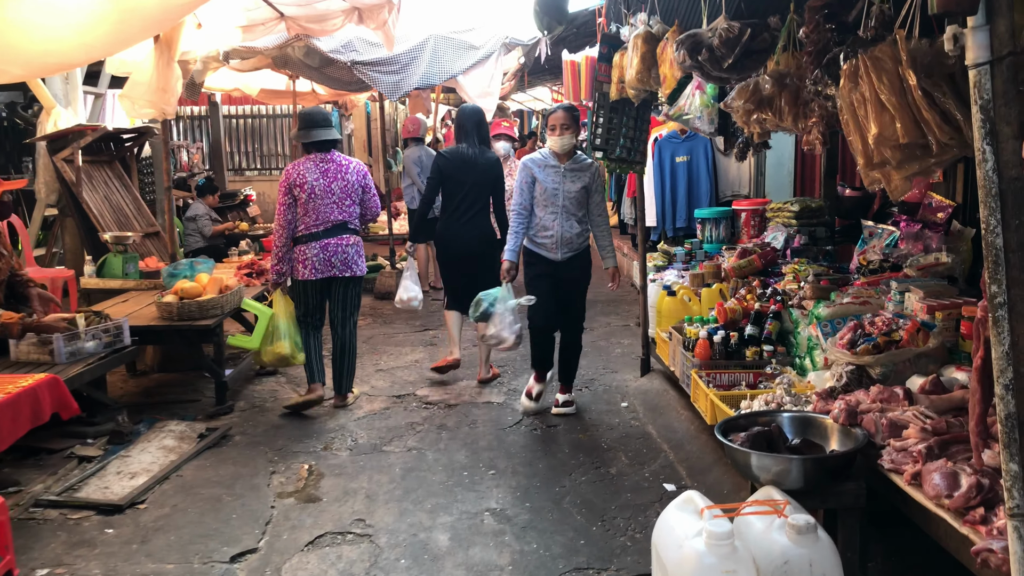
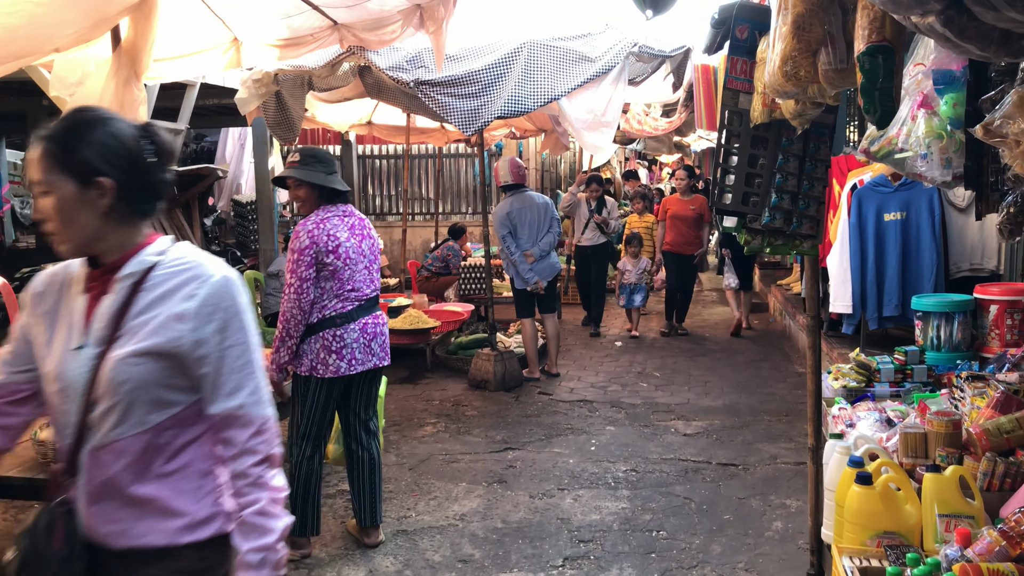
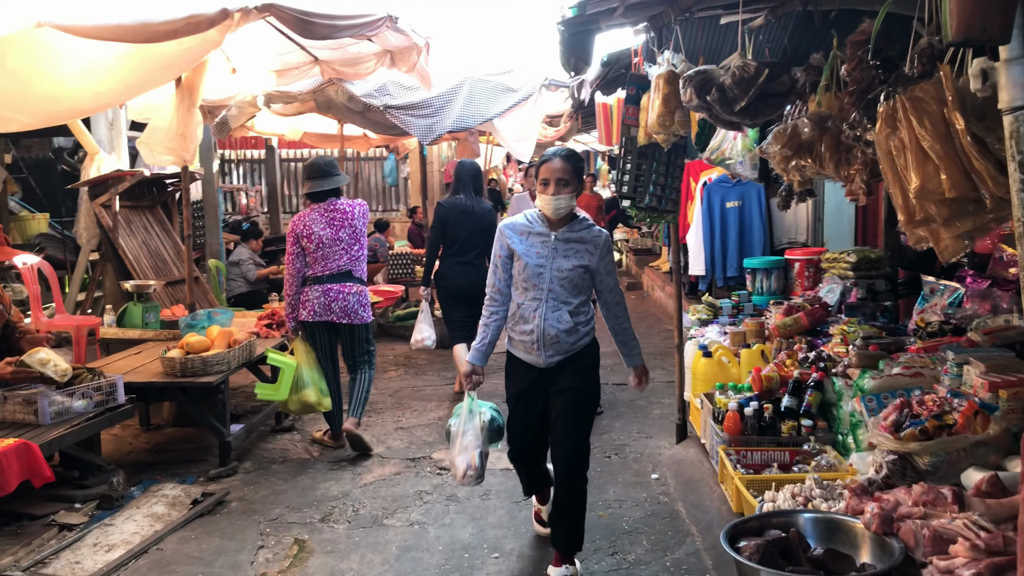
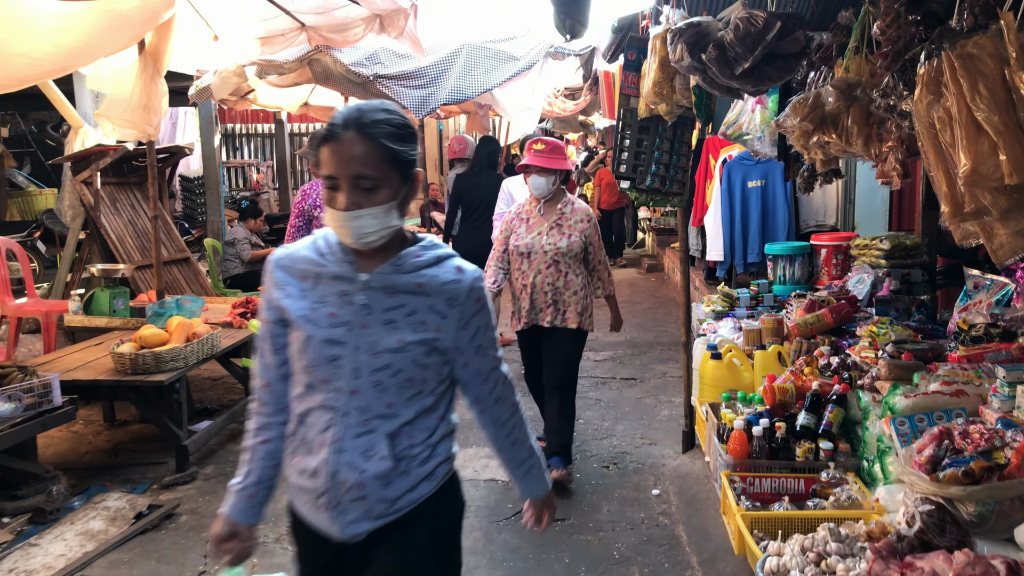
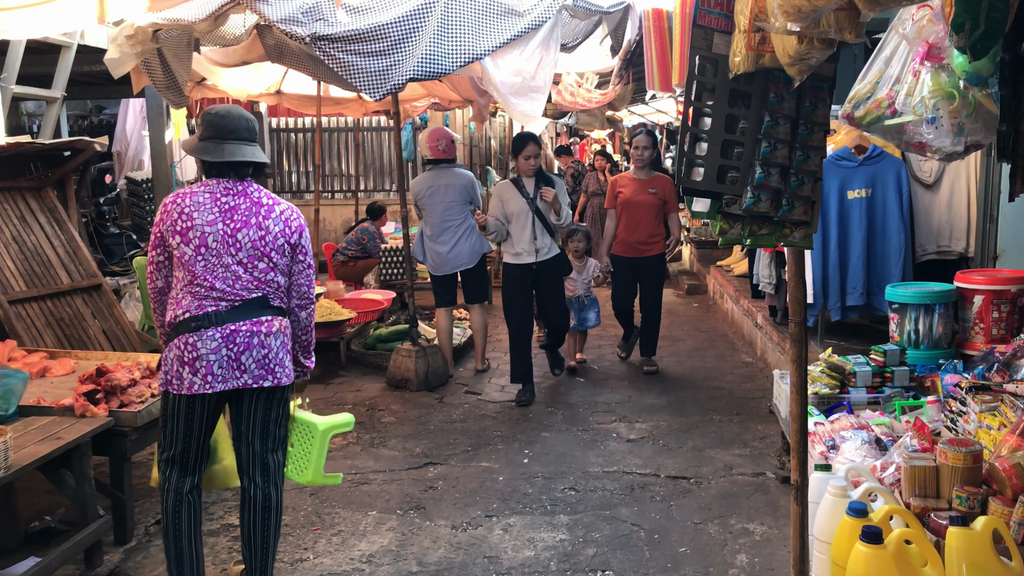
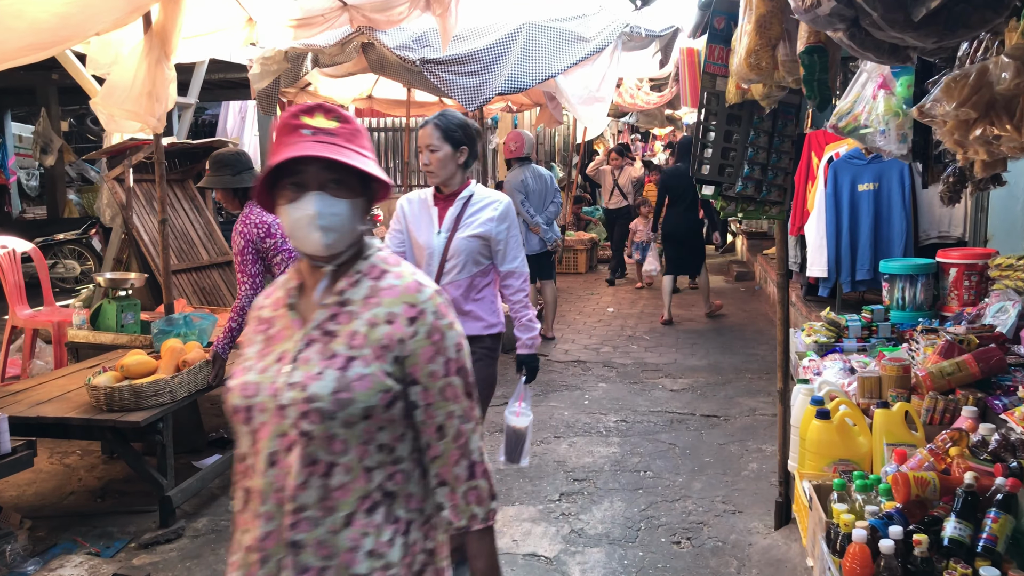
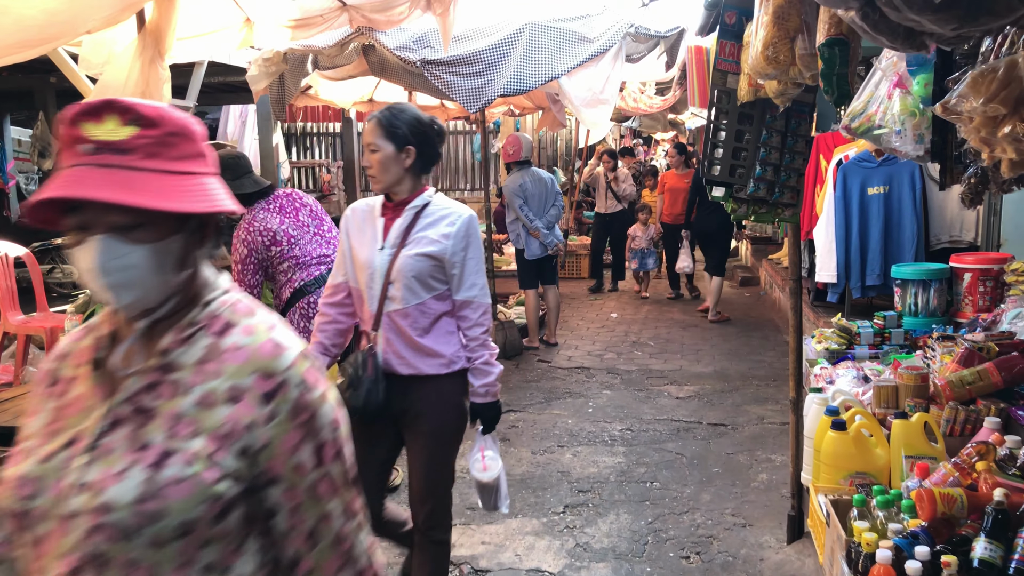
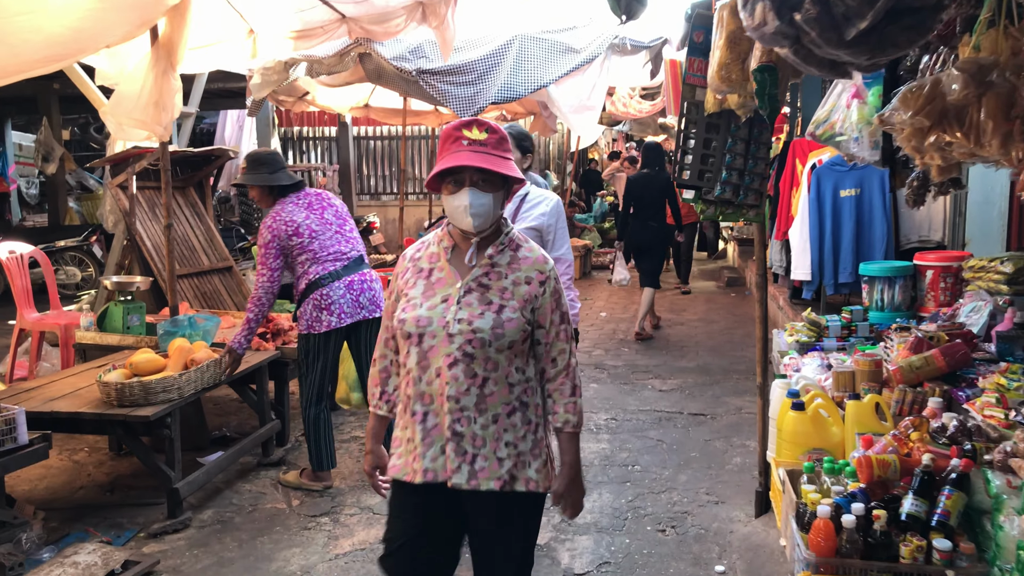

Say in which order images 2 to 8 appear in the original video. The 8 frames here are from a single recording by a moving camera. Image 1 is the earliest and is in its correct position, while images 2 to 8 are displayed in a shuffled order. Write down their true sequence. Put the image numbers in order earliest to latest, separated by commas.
3, 4, 8, 6, 7, 2, 5
